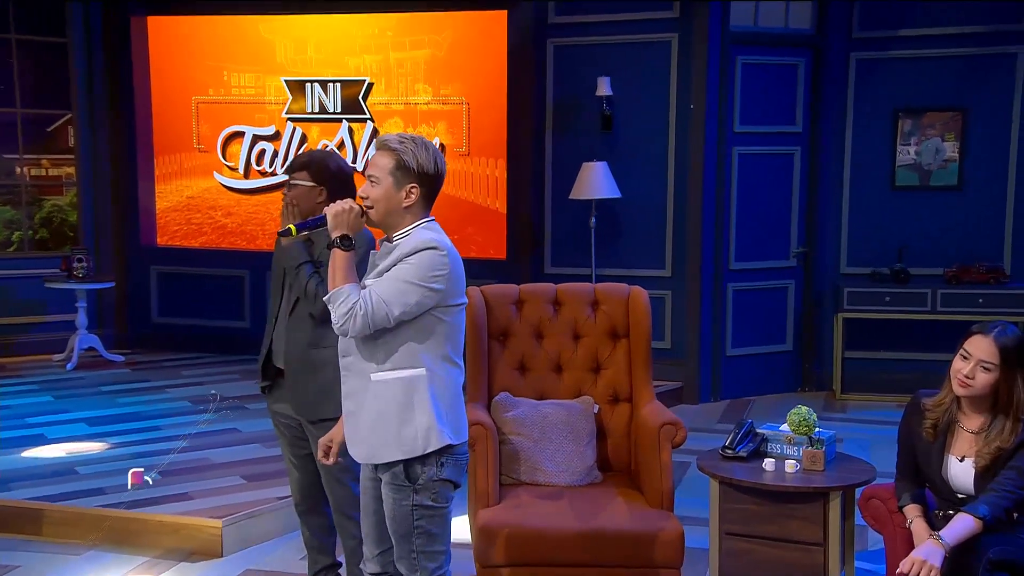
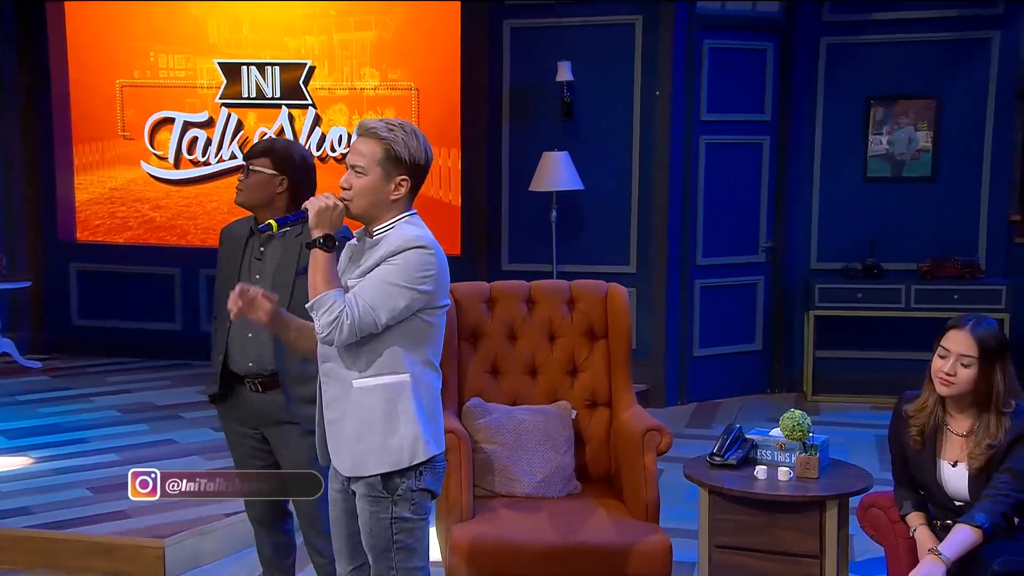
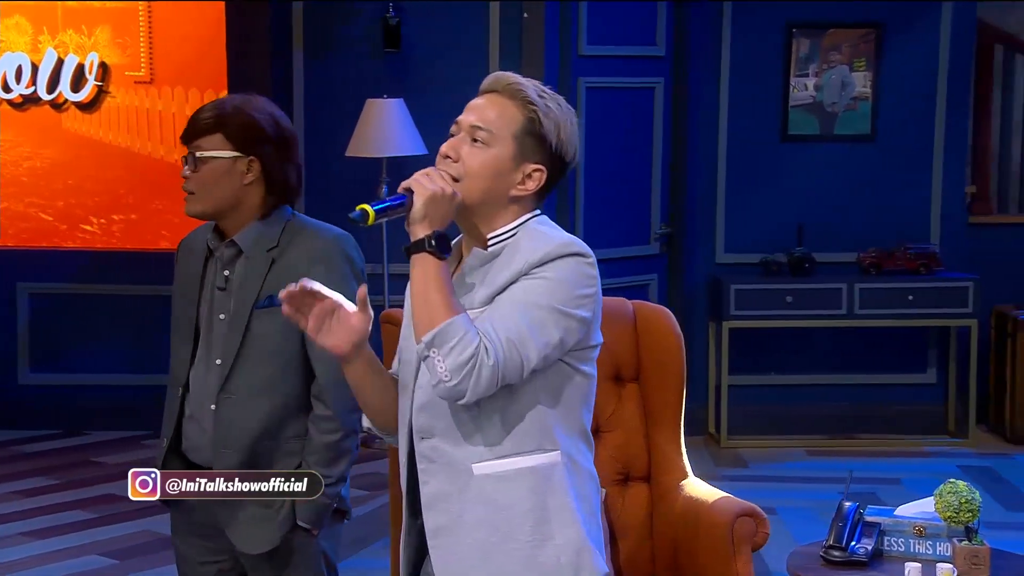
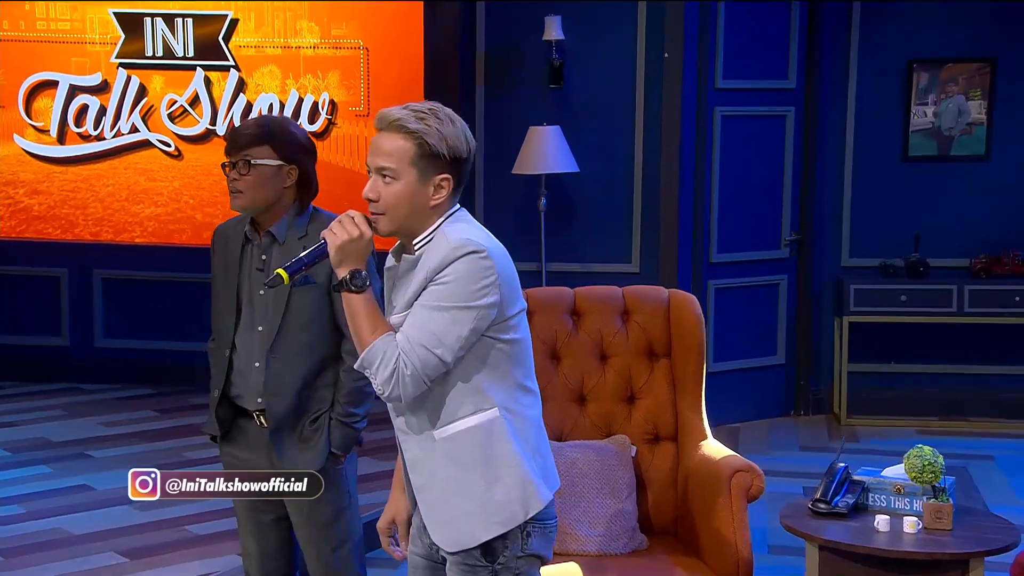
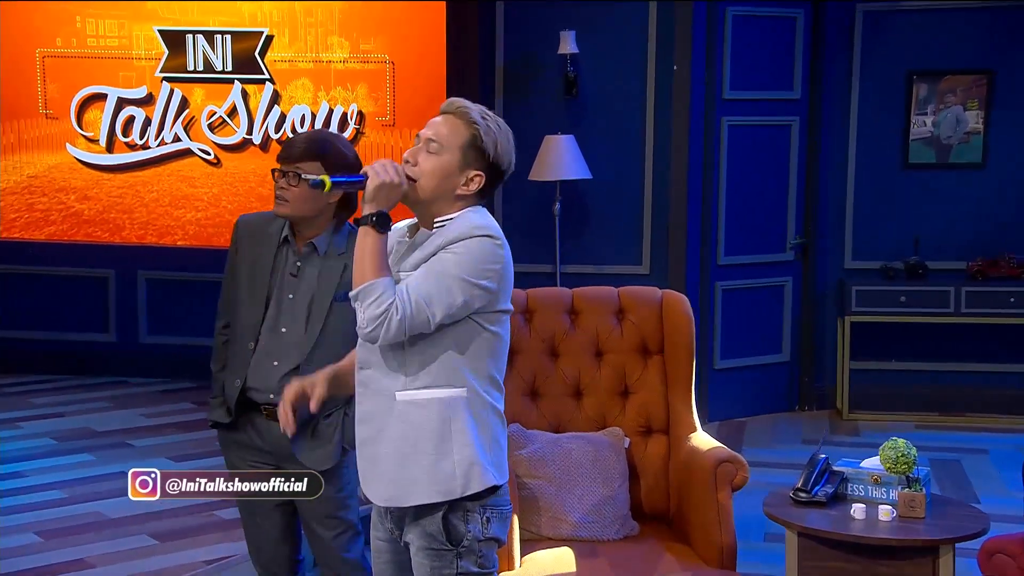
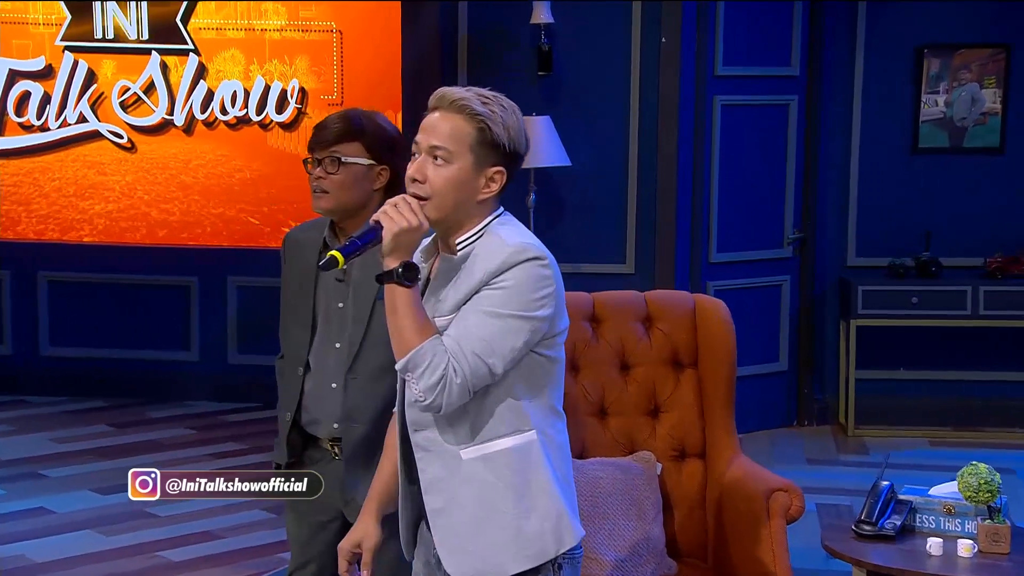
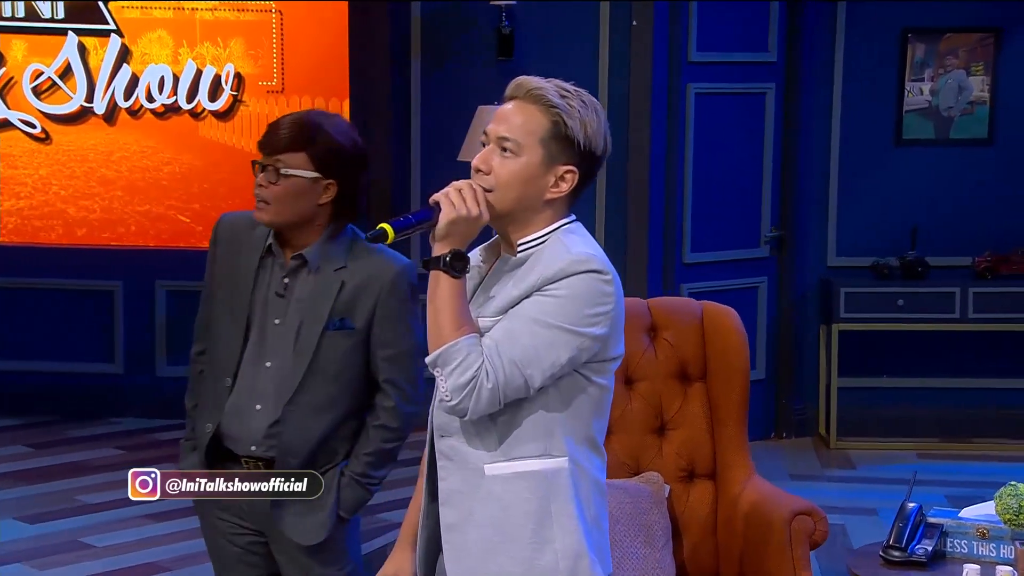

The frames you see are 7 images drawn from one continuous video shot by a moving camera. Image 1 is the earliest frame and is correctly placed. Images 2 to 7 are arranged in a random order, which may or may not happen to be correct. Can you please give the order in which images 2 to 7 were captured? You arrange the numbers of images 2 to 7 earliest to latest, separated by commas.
2, 5, 4, 6, 7, 3
